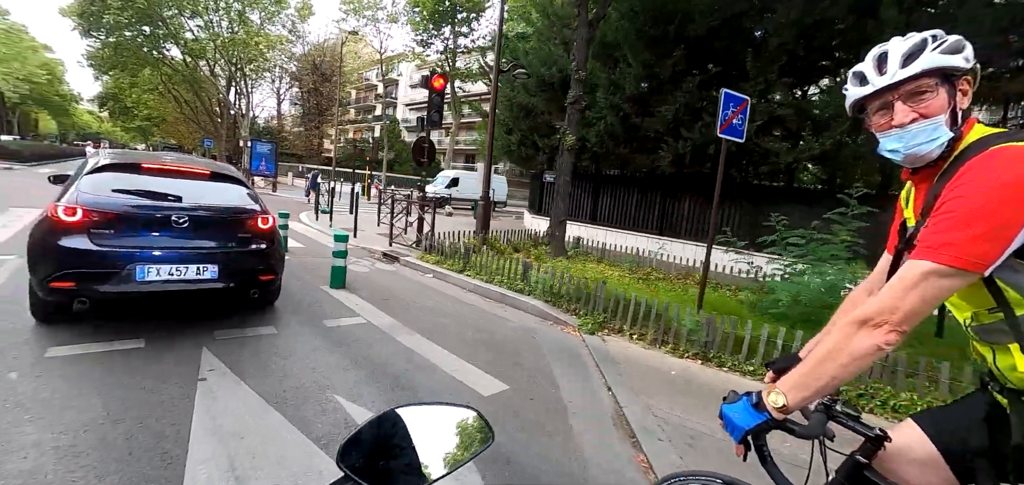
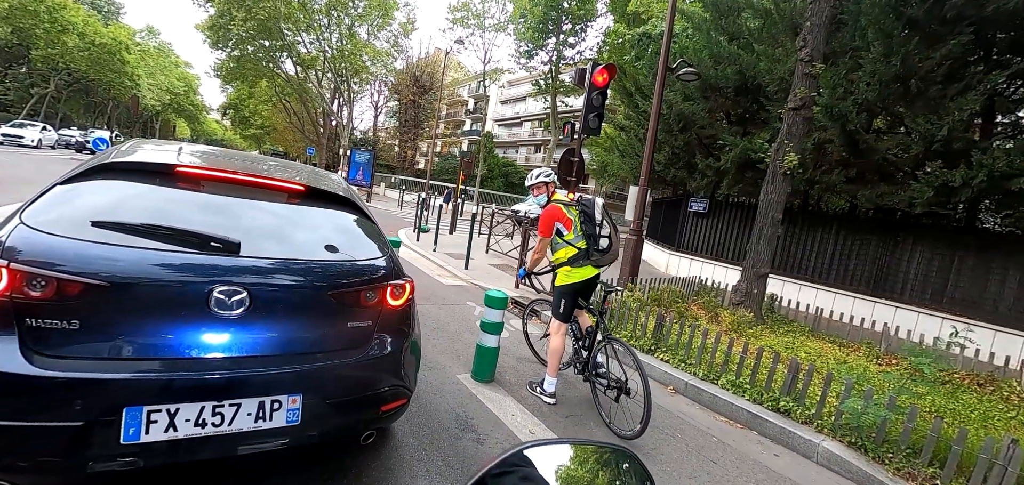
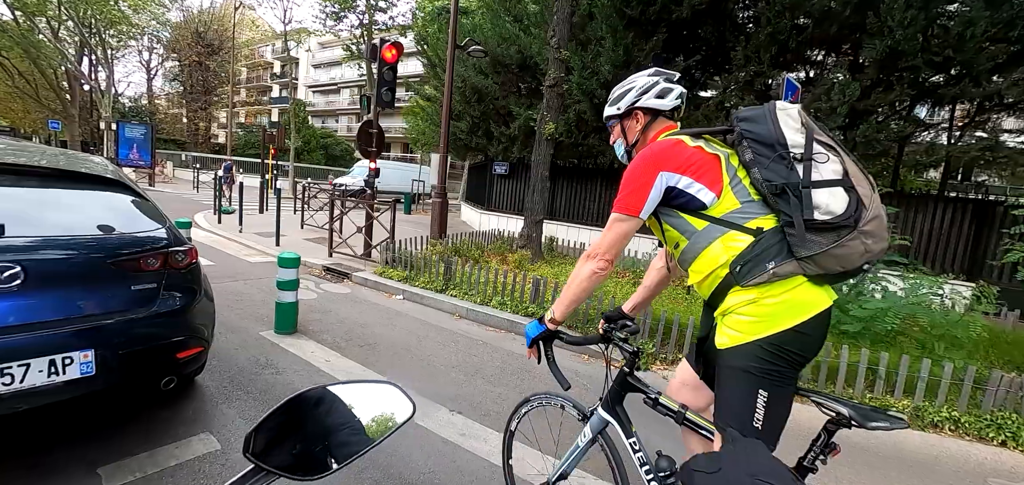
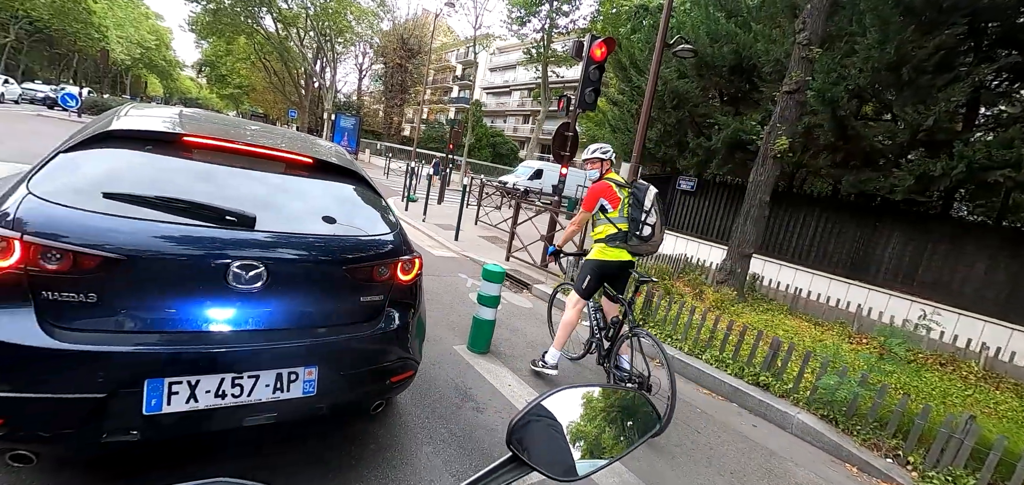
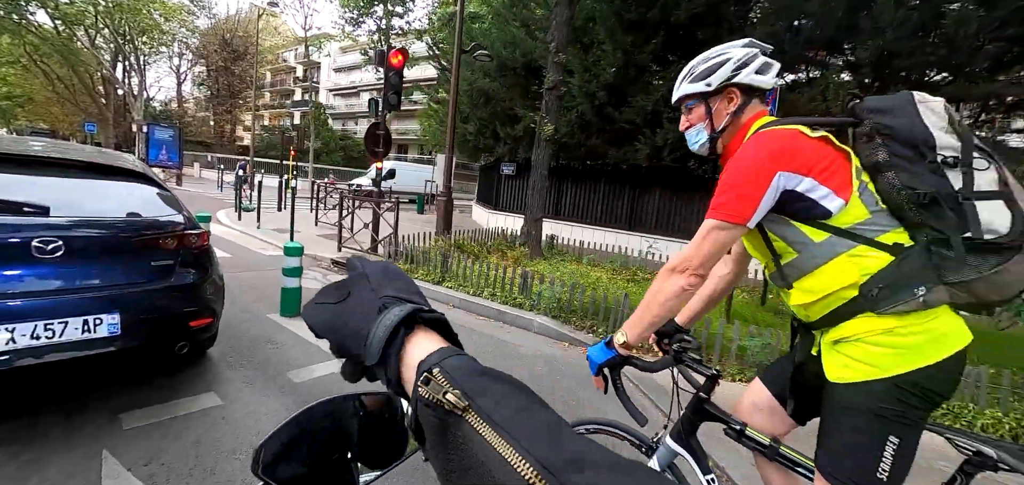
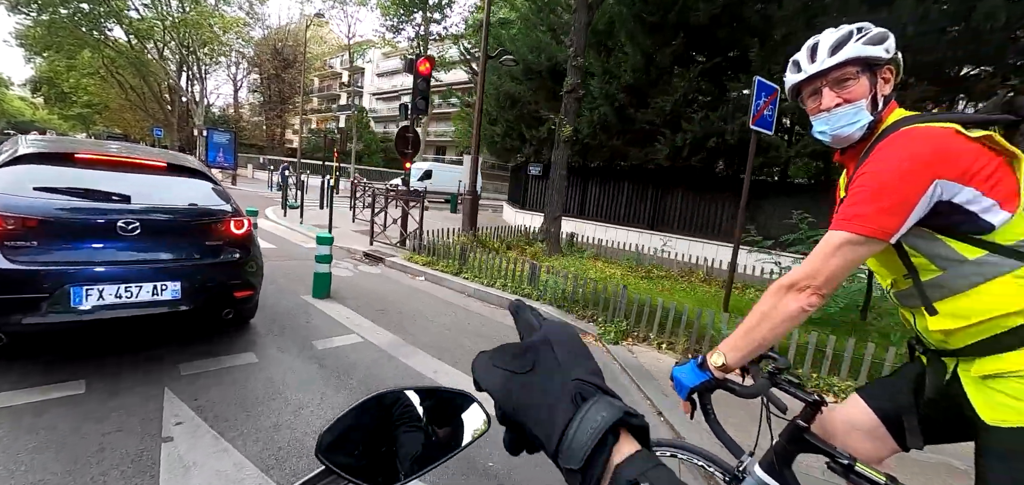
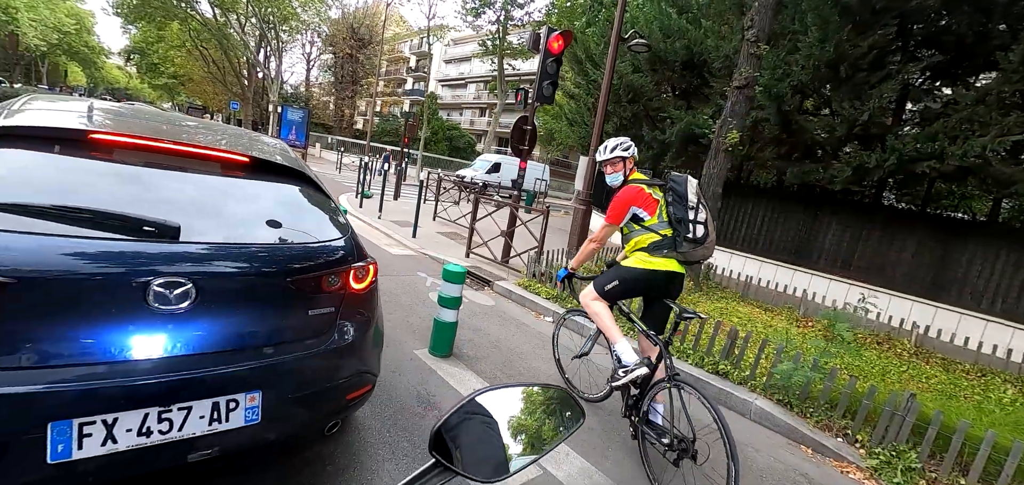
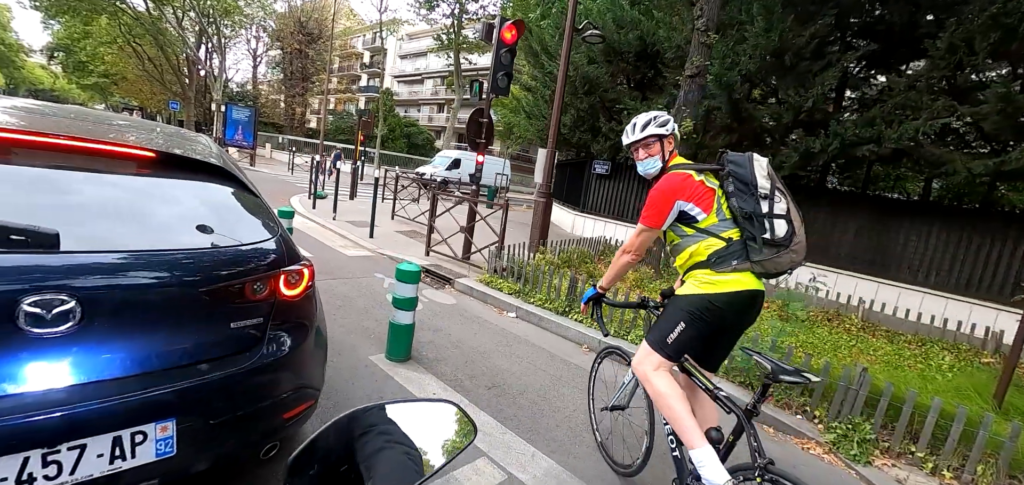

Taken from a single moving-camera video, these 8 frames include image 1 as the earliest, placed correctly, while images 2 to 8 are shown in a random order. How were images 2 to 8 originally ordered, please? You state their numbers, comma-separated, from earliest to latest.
6, 5, 3, 8, 7, 4, 2
